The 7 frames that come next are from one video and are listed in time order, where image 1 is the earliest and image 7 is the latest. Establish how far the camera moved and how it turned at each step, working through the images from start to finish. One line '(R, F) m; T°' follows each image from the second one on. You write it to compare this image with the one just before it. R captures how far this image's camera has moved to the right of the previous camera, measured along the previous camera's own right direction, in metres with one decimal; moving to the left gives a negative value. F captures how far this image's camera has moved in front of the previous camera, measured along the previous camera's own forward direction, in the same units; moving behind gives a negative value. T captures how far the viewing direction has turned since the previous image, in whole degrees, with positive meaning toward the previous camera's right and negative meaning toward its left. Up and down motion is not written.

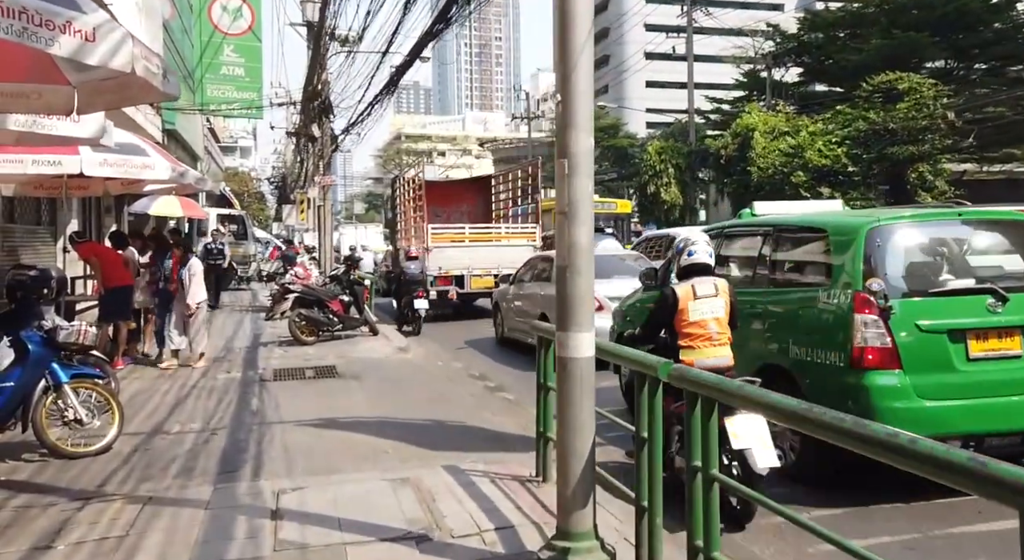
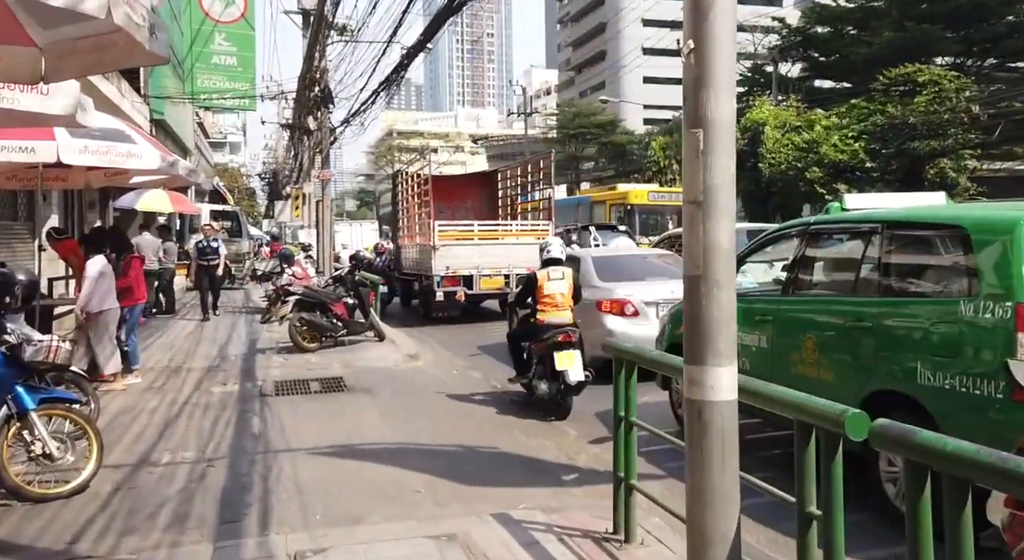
(-0.4, +0.9) m; +1°
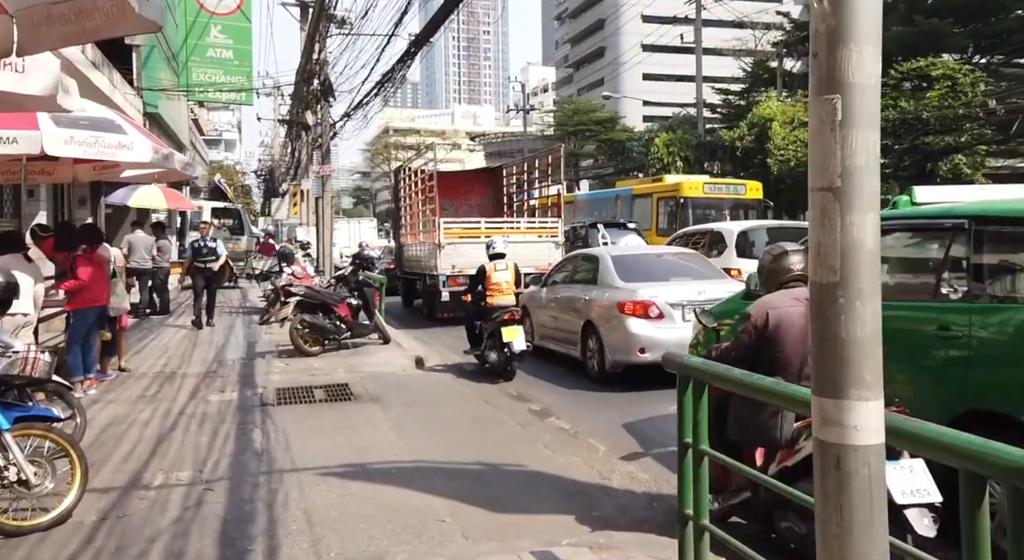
(-0.2, +0.6) m; 0°
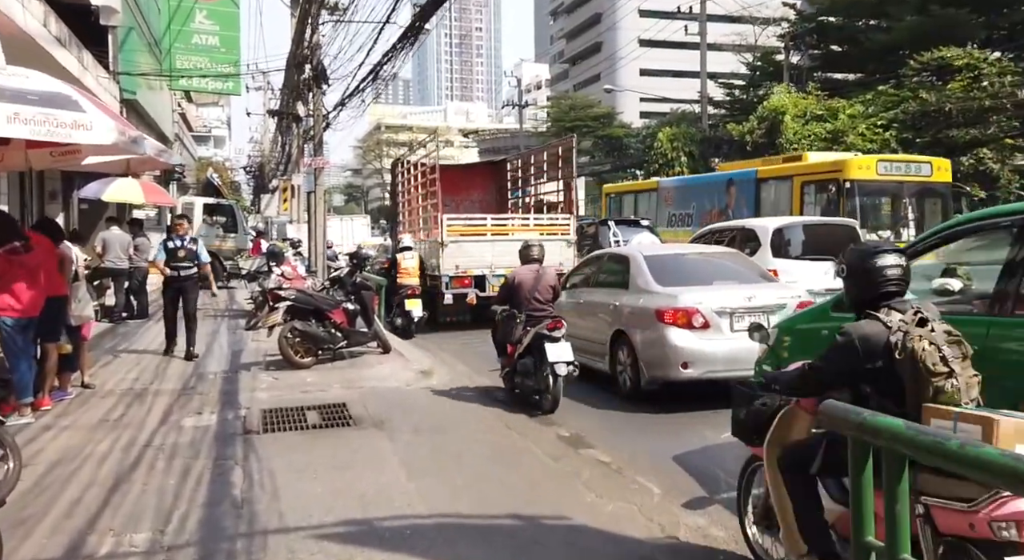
(-0.3, +1.1) m; +1°
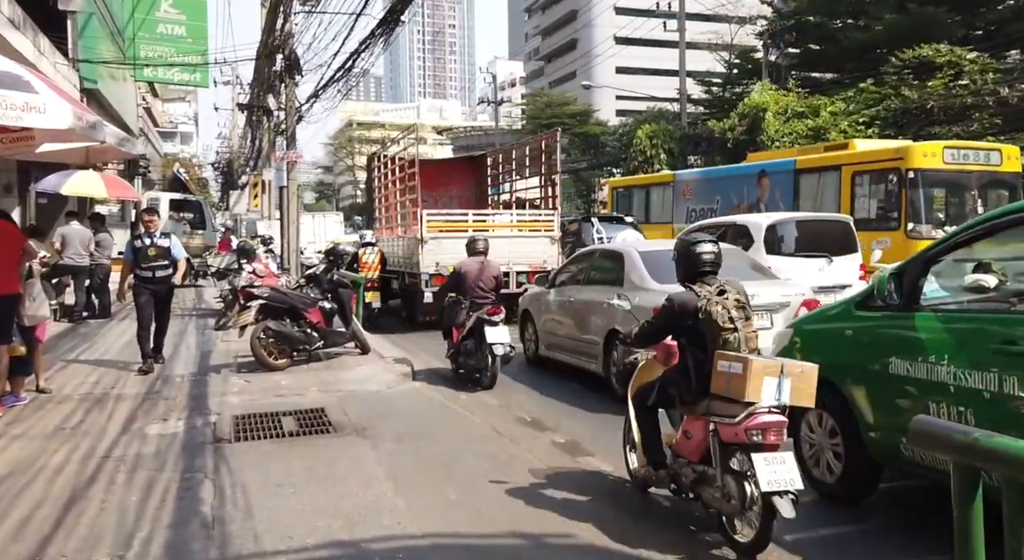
(-0.1, +0.5) m; +2°
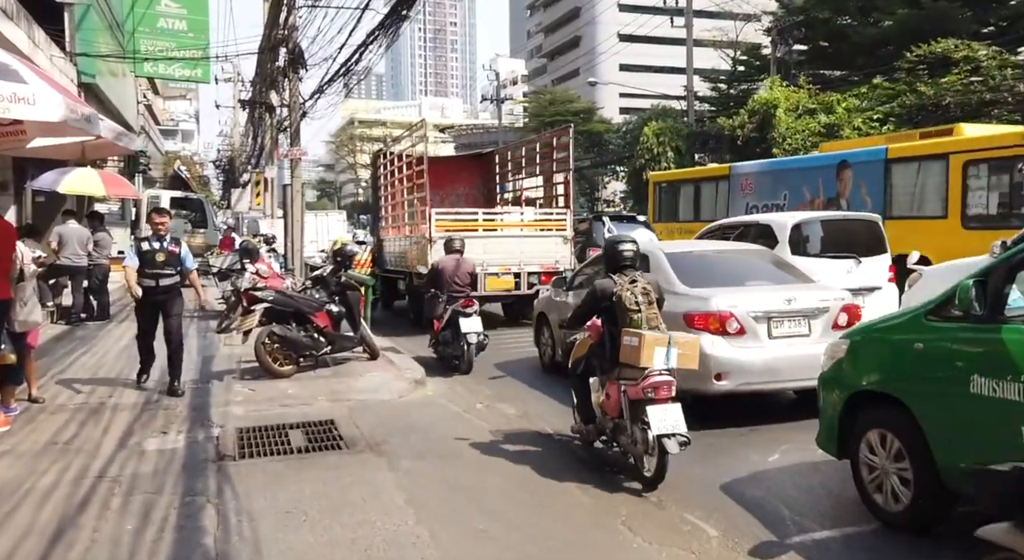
(-0.2, +0.4) m; 0°
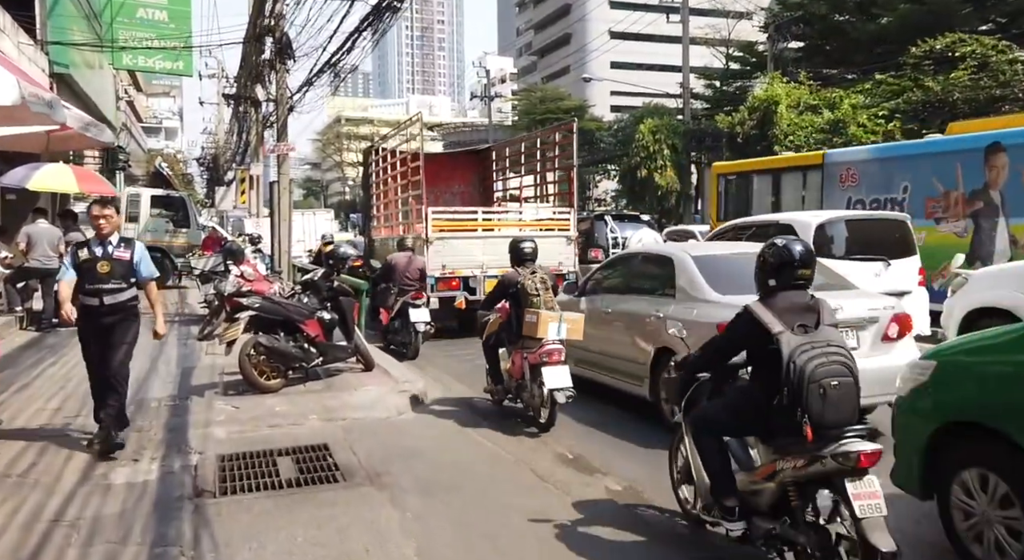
(-0.2, +0.7) m; +1°
